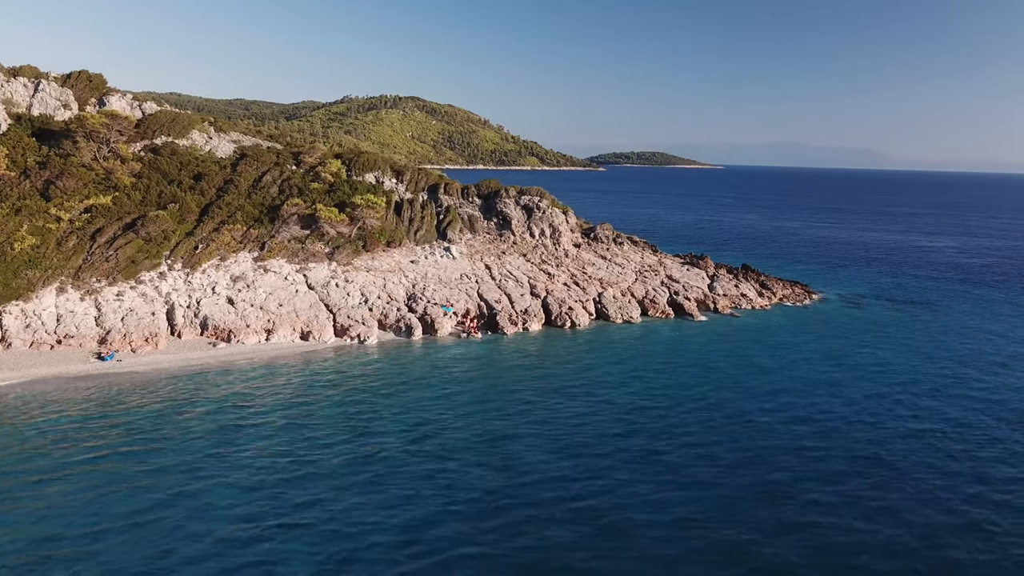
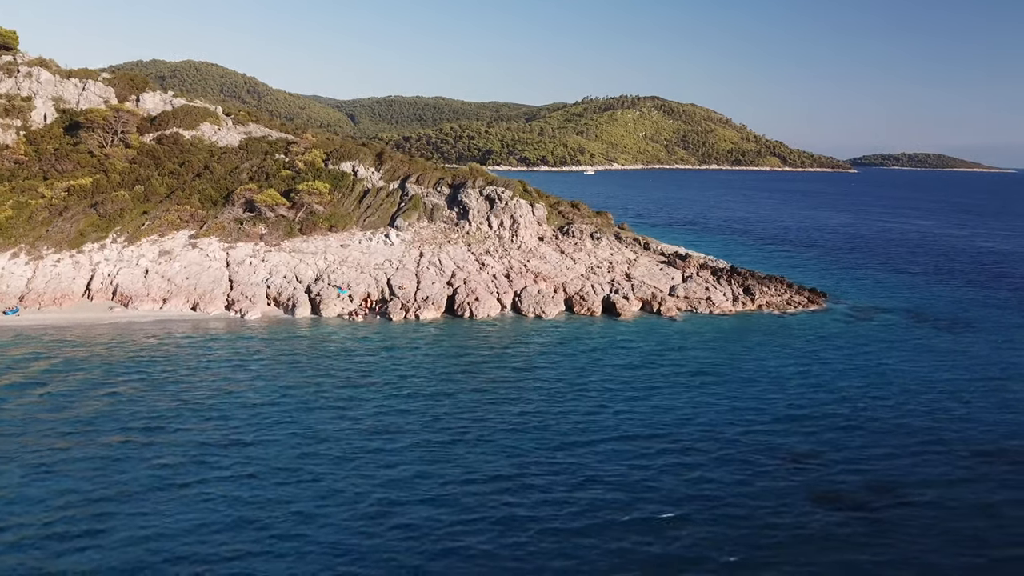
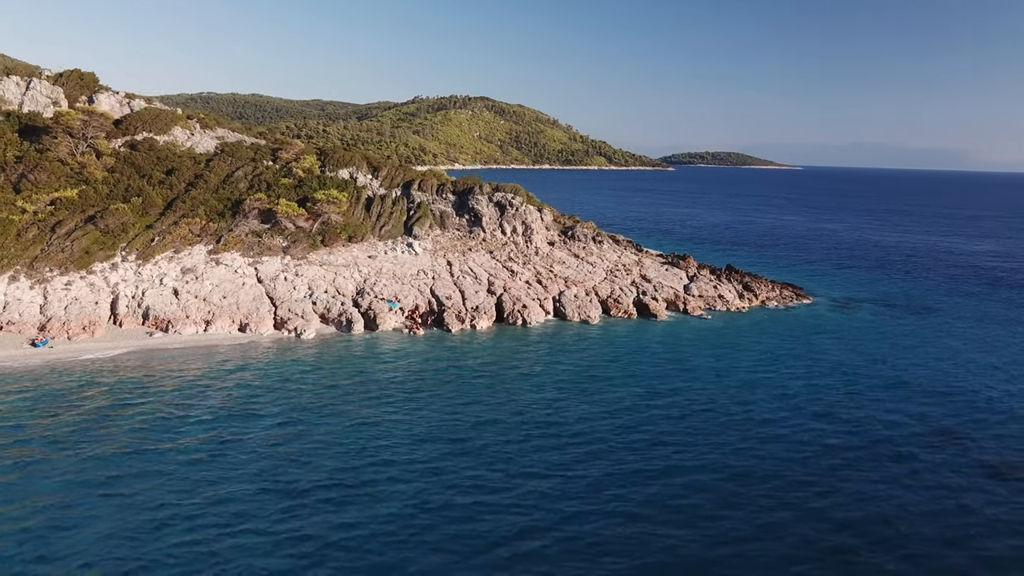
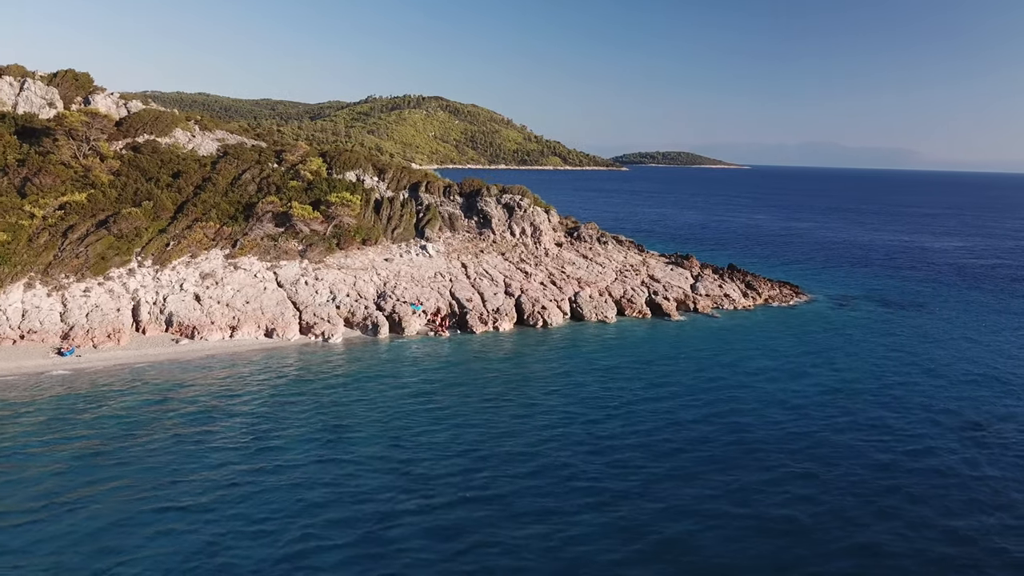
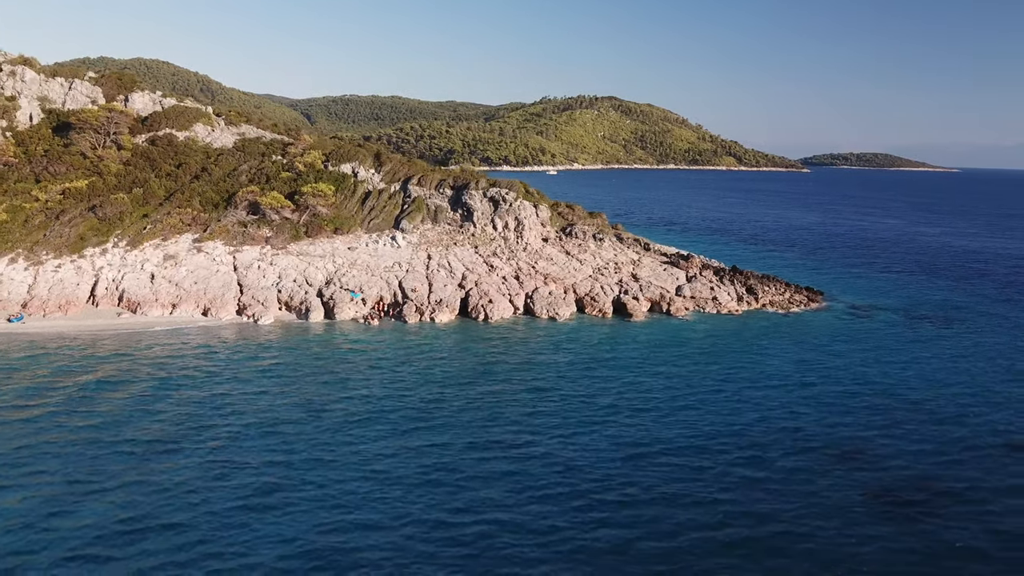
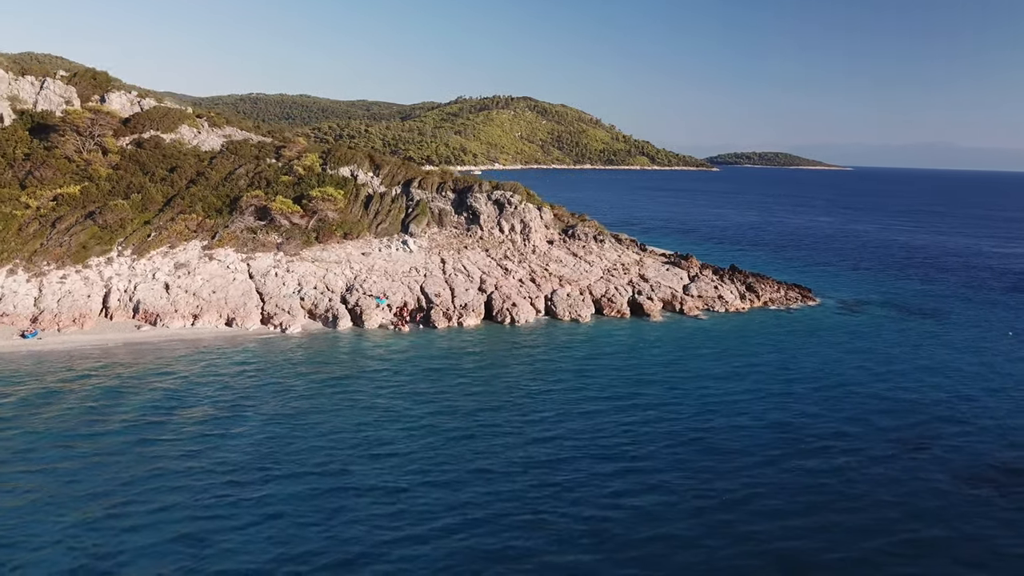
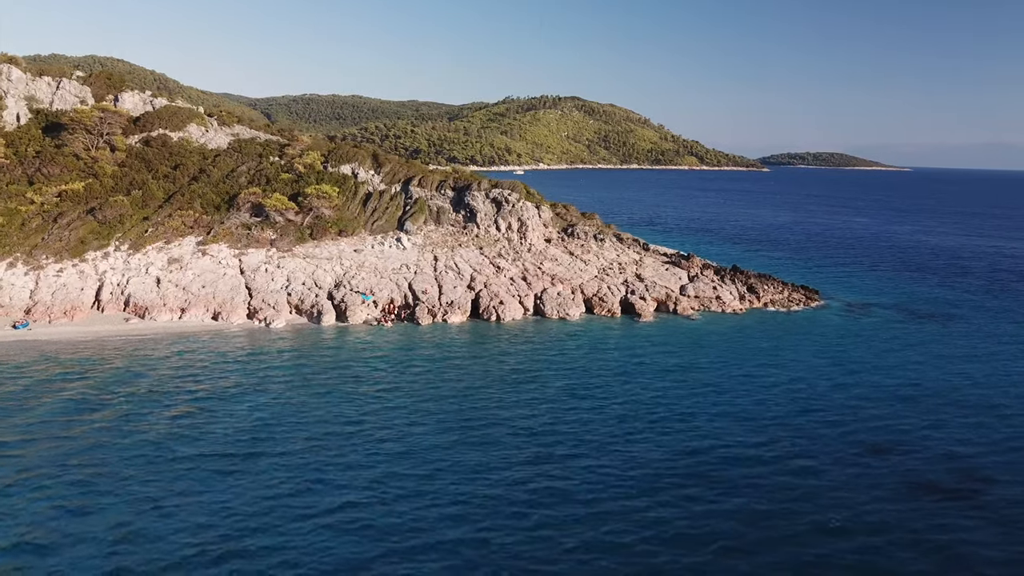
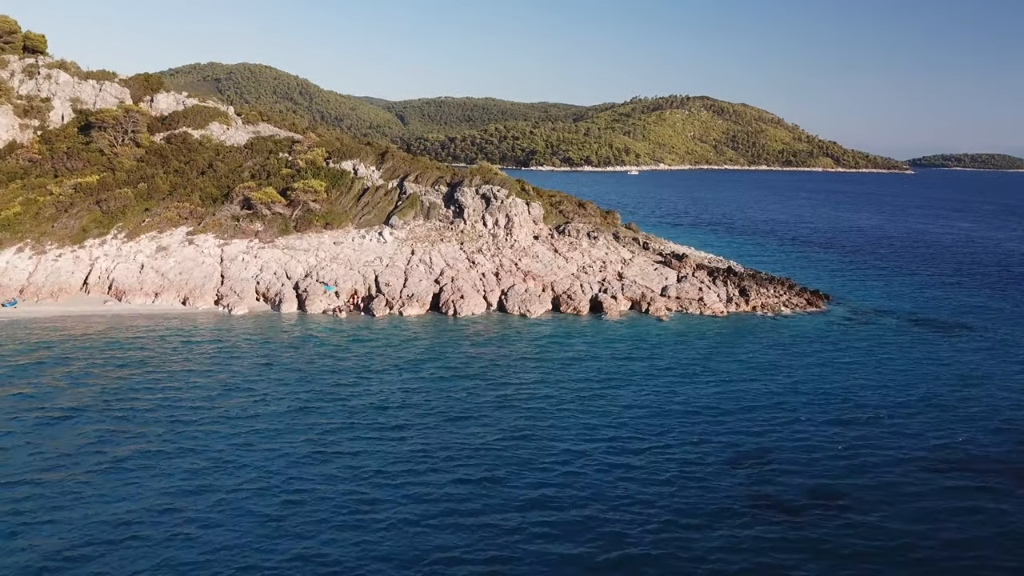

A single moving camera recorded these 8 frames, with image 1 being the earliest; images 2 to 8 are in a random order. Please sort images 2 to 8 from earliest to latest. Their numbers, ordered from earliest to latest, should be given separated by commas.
4, 3, 6, 7, 5, 2, 8
